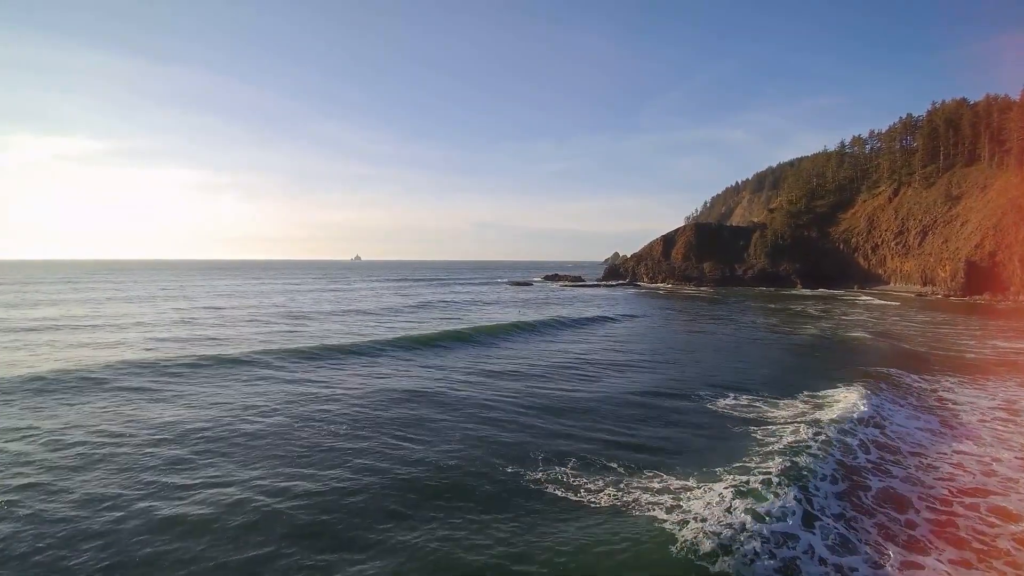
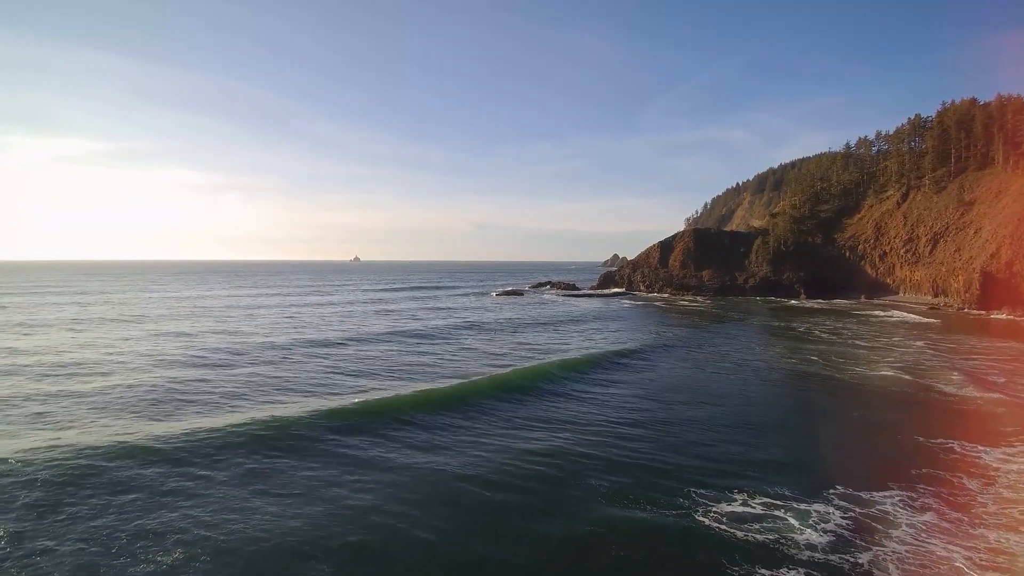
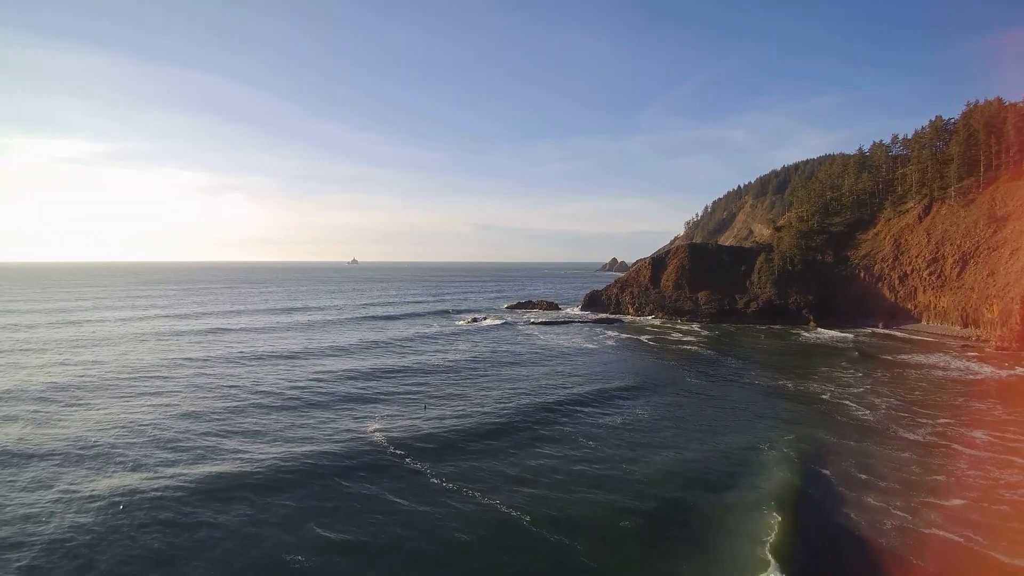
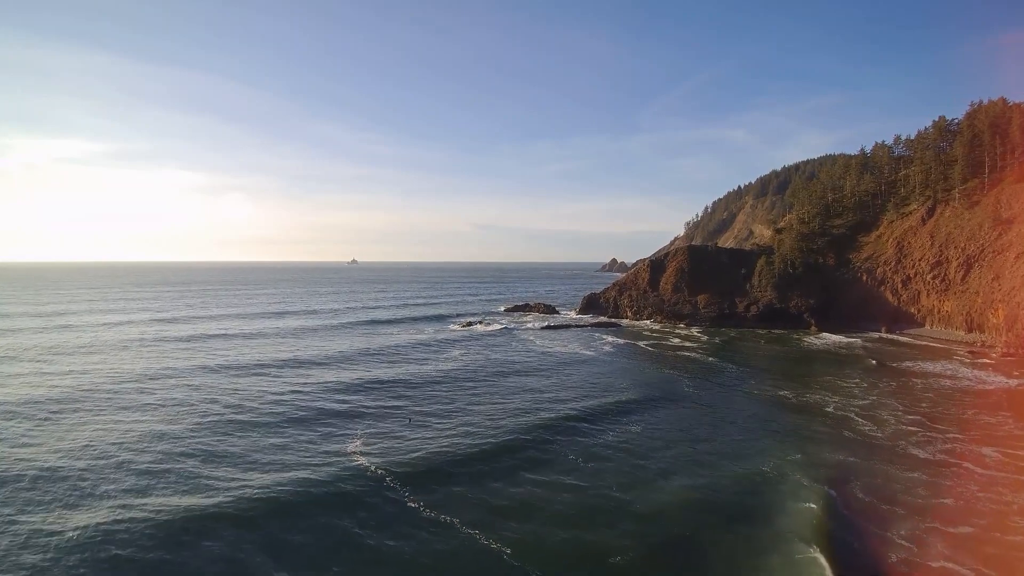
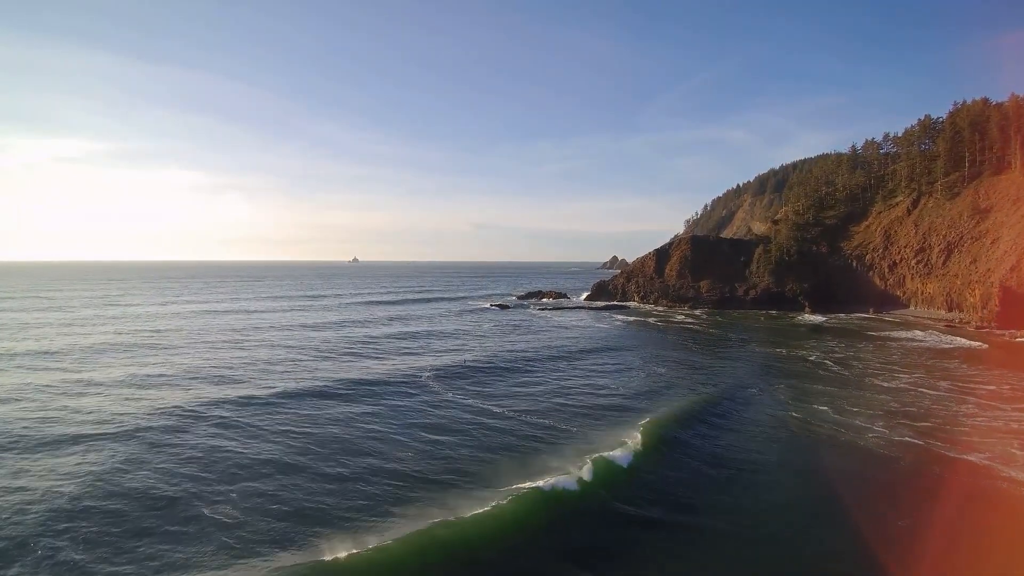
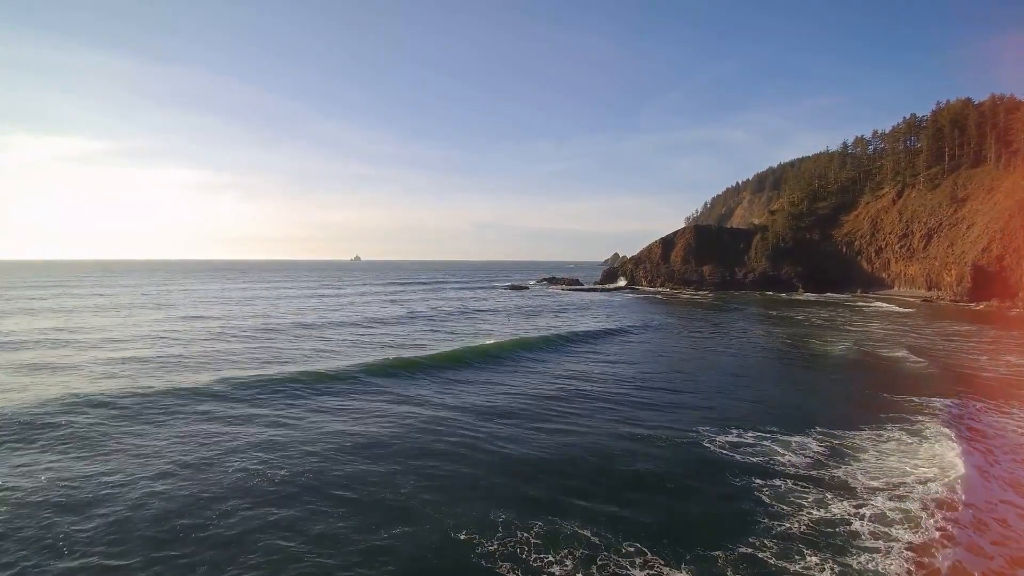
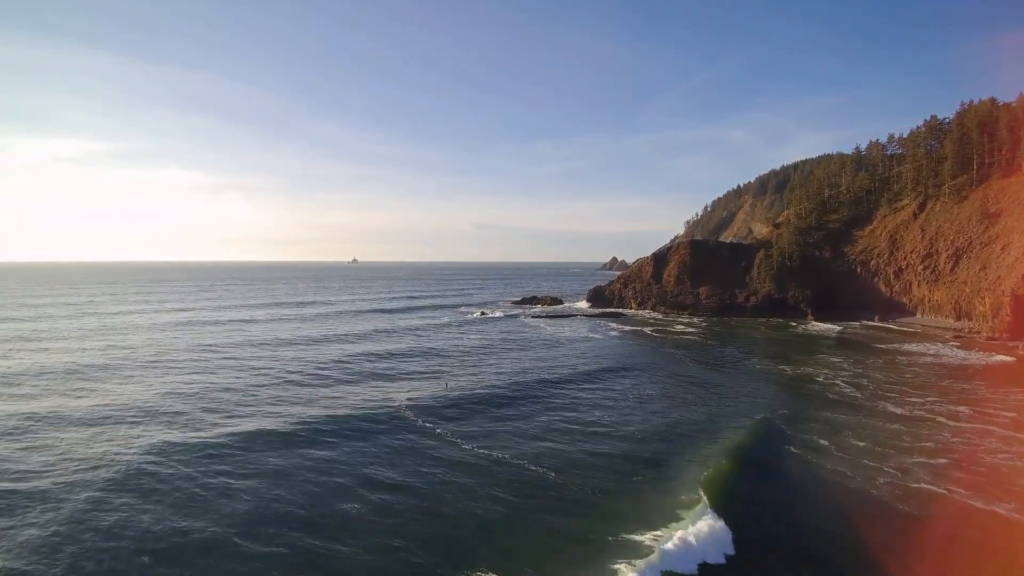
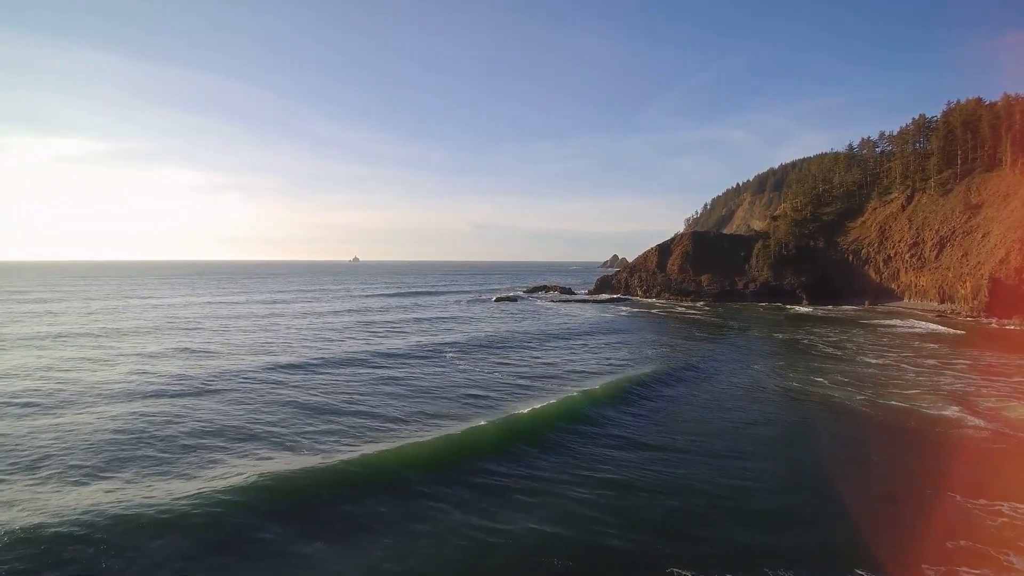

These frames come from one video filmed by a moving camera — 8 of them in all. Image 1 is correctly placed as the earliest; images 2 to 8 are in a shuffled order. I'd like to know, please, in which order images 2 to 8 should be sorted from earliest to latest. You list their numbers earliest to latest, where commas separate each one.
6, 2, 8, 5, 7, 3, 4
